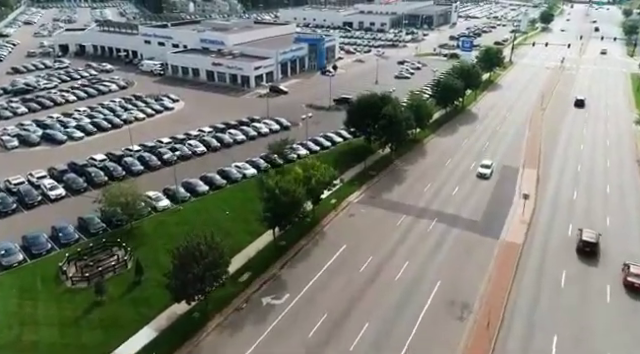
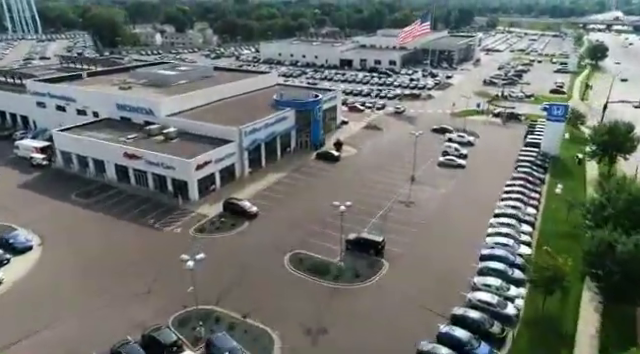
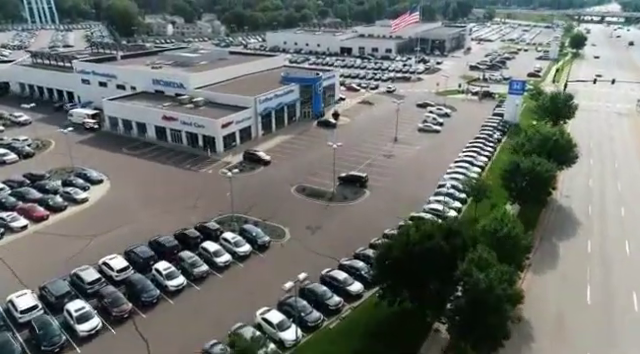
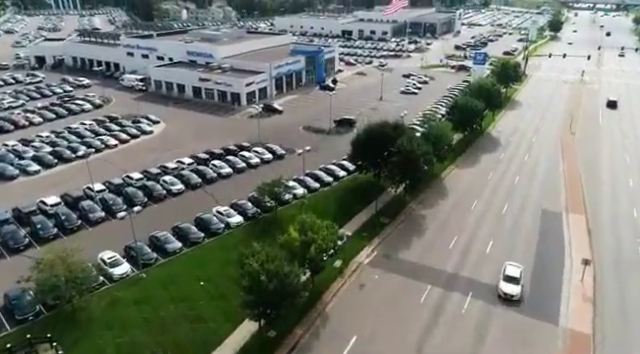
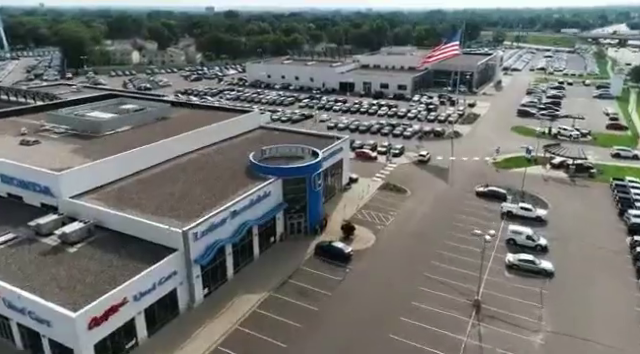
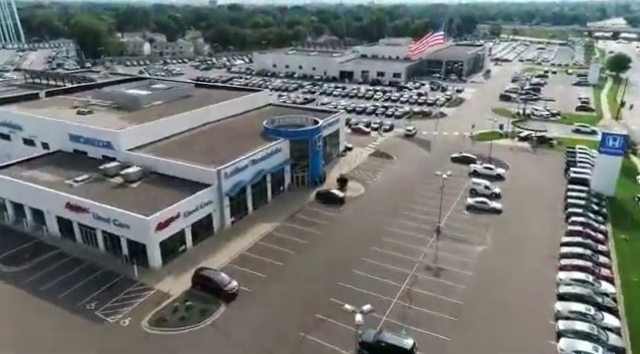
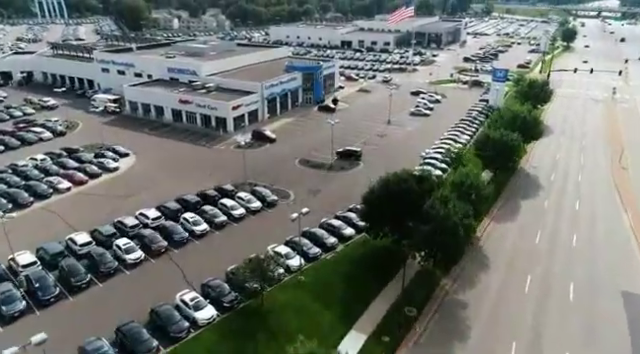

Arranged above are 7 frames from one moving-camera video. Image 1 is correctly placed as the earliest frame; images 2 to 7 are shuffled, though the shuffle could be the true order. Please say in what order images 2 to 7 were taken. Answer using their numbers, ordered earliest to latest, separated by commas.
4, 7, 3, 2, 6, 5
